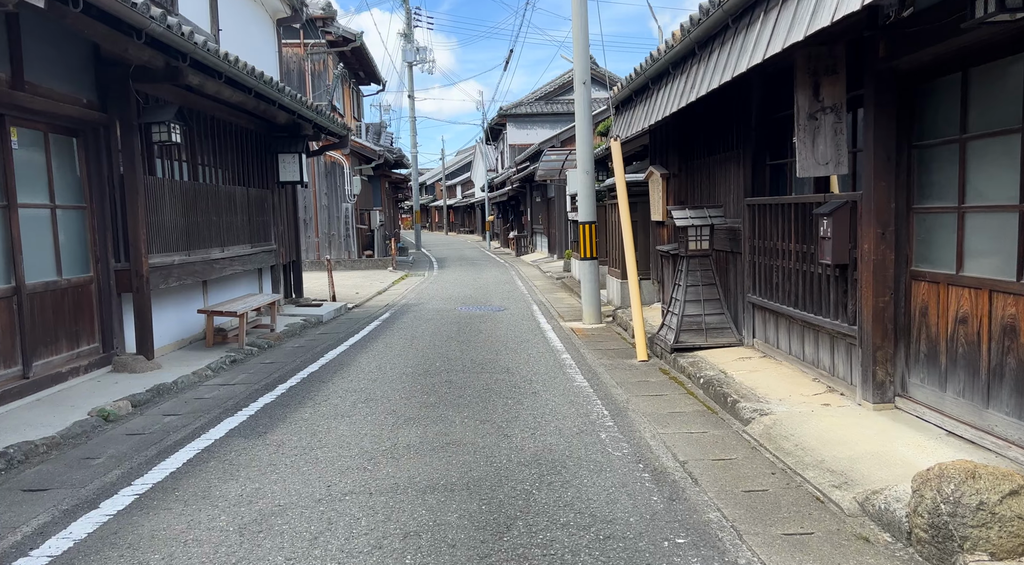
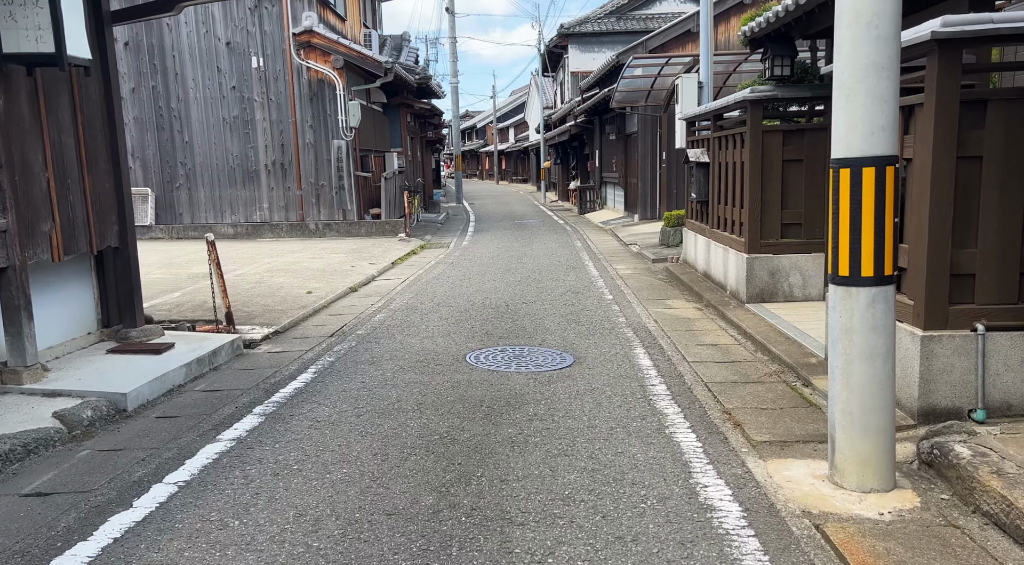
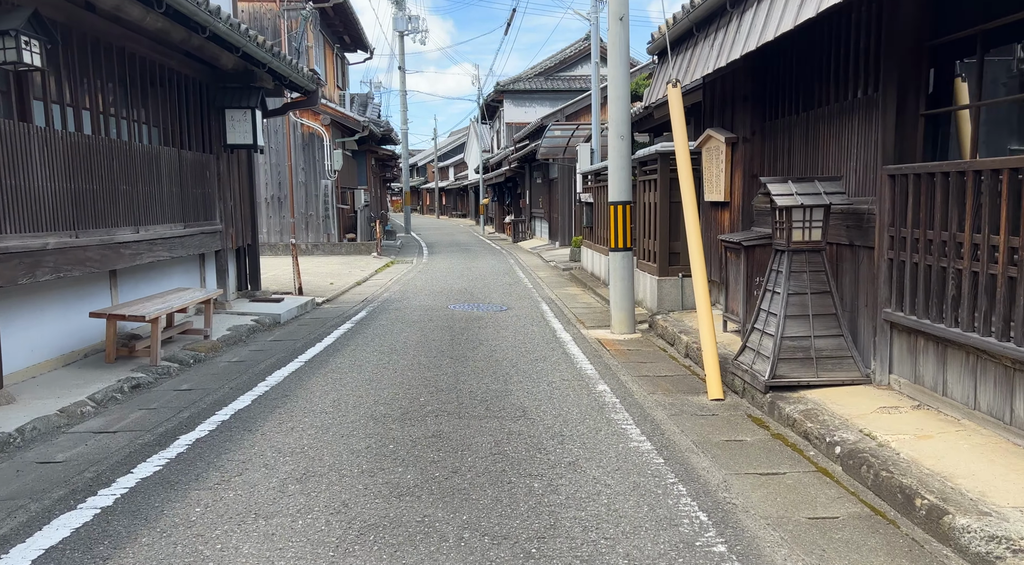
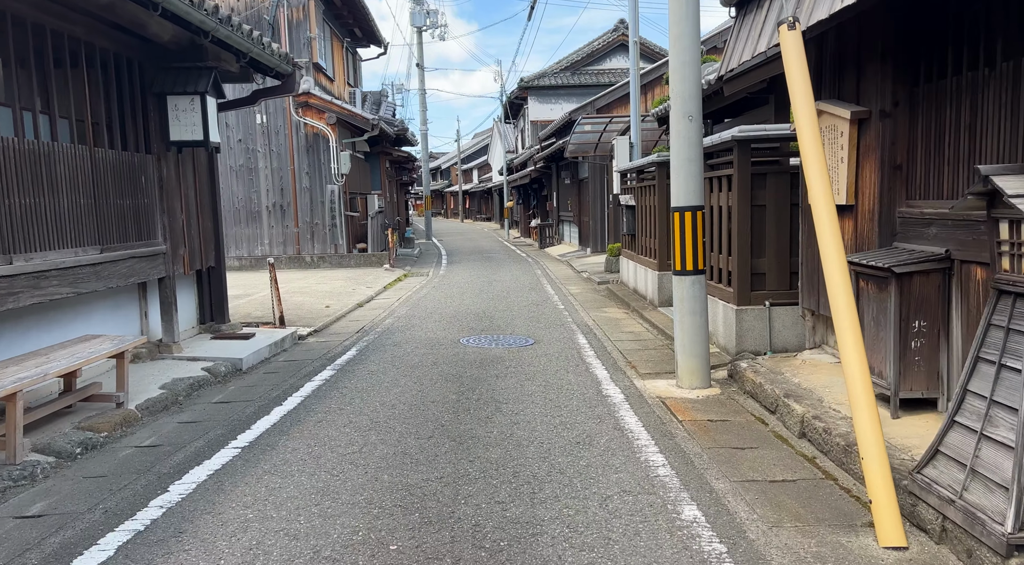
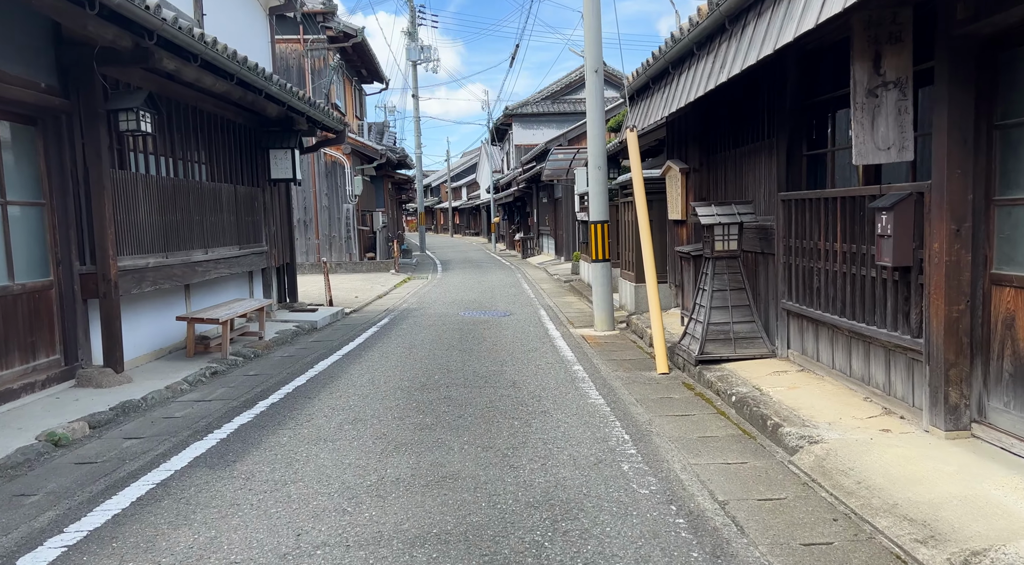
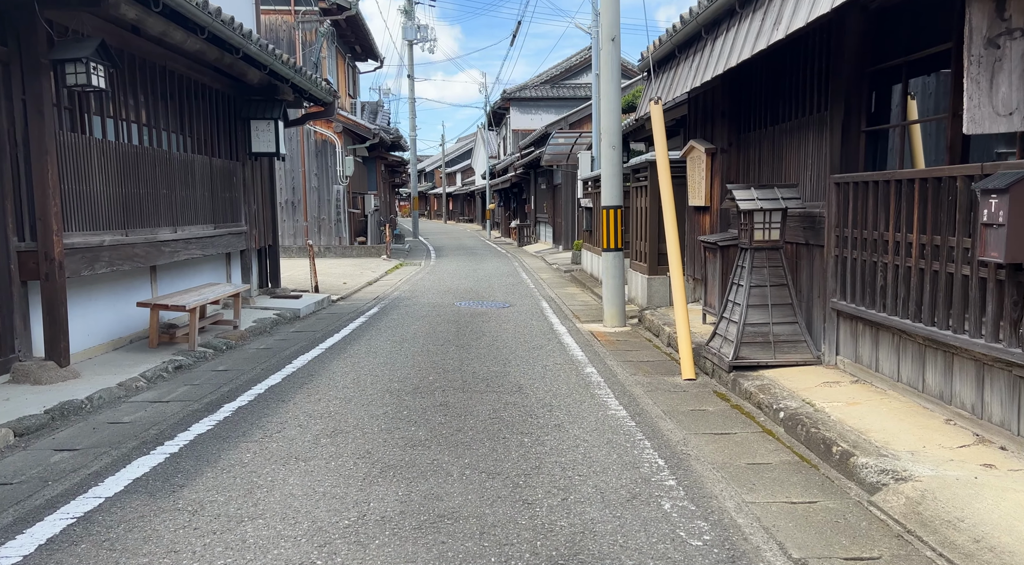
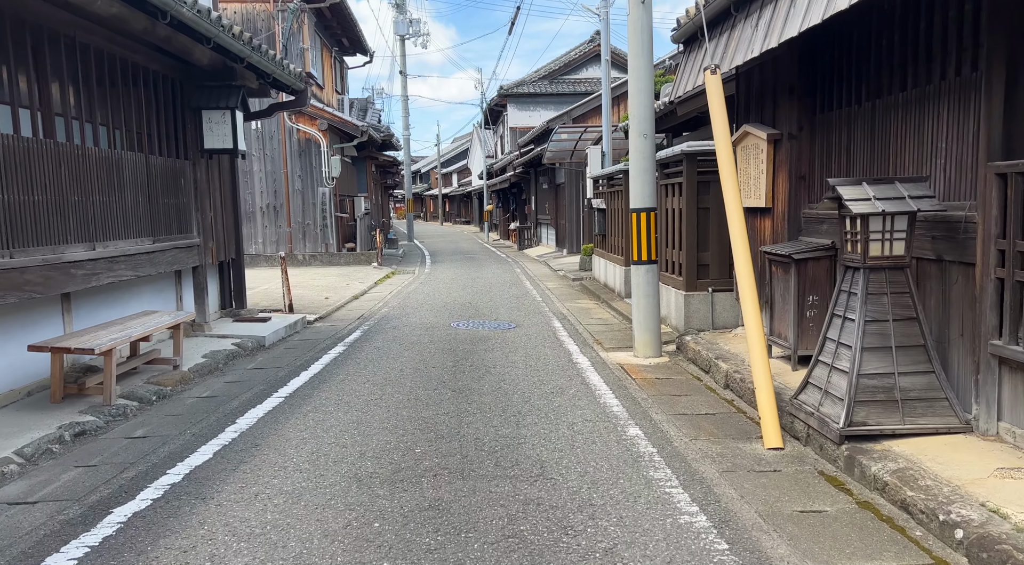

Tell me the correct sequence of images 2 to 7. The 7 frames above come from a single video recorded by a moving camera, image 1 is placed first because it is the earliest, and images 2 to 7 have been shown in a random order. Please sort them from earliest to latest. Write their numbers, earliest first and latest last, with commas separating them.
5, 6, 3, 7, 4, 2
